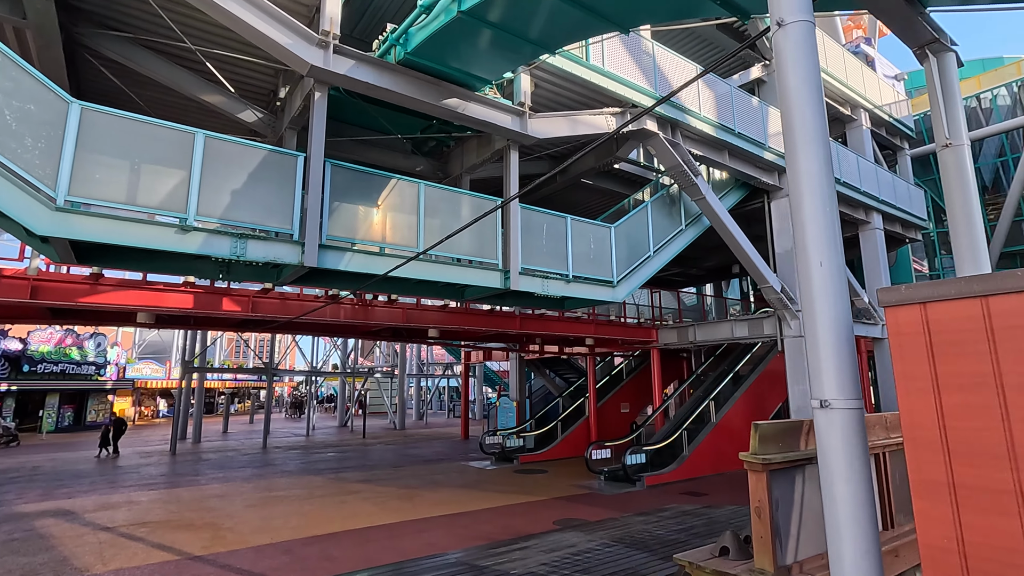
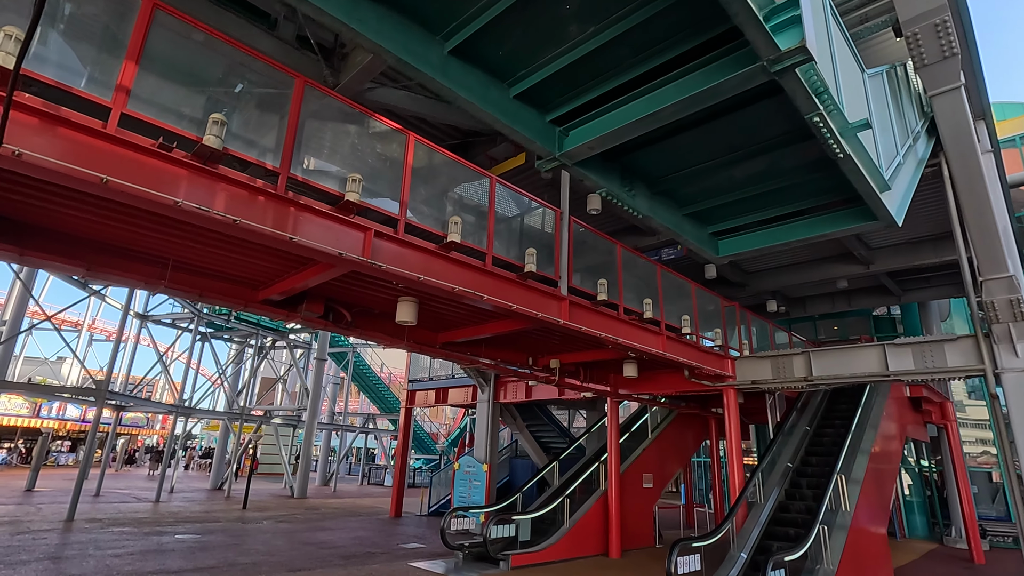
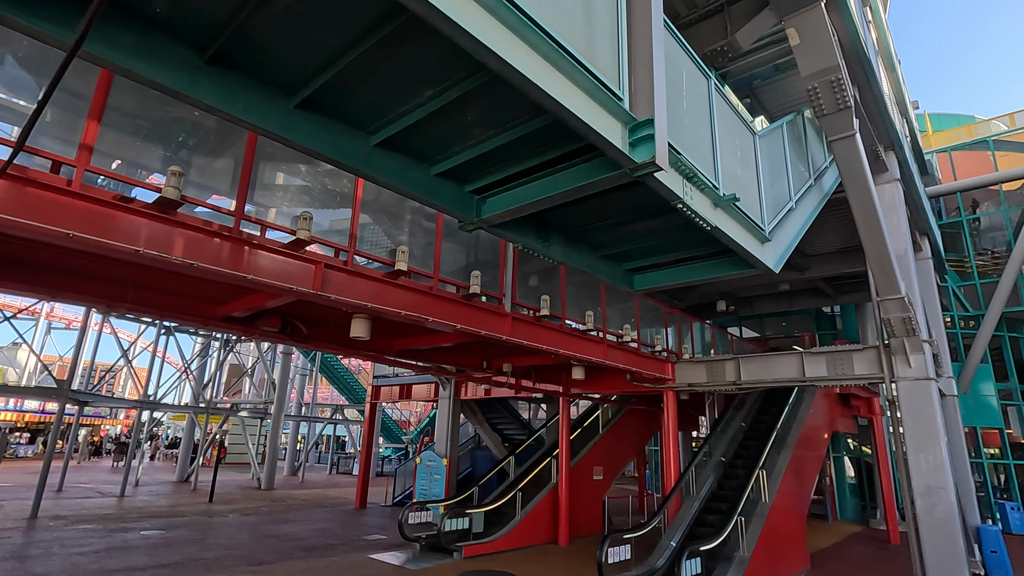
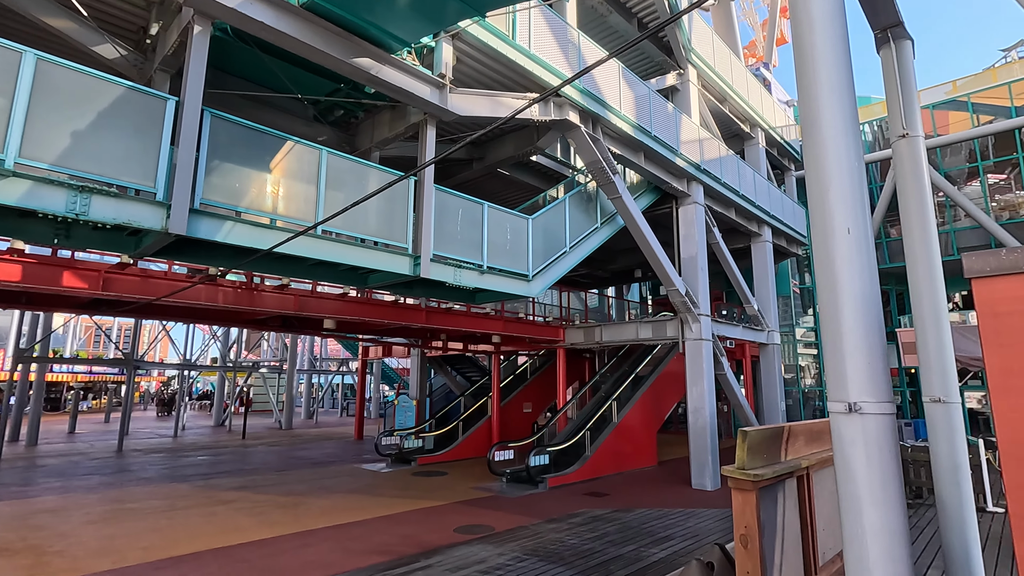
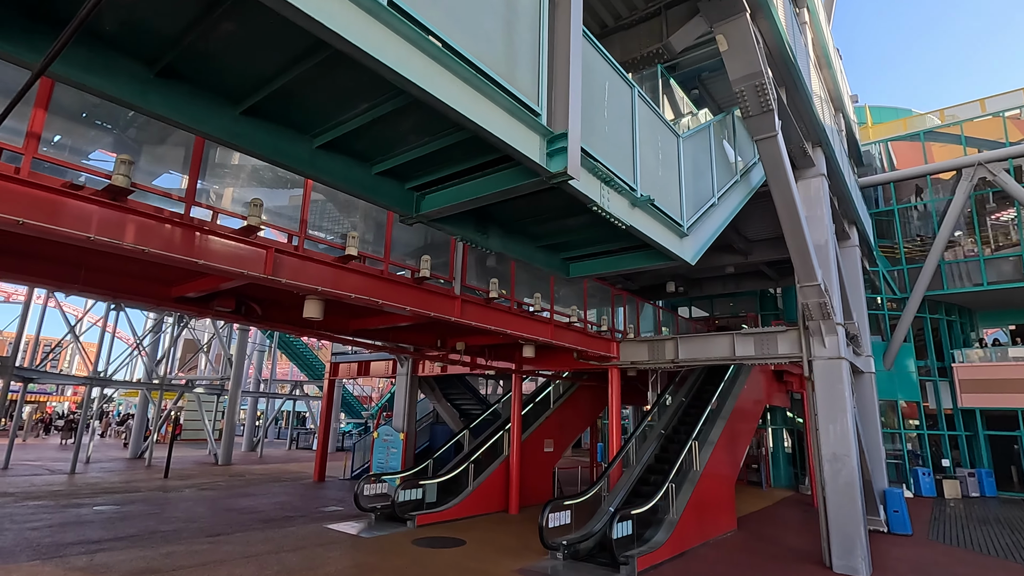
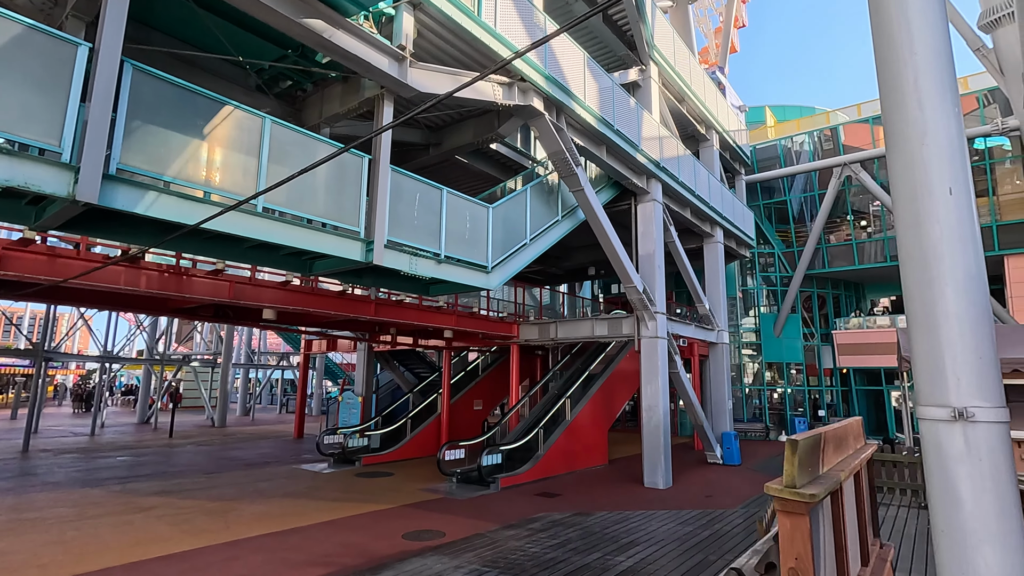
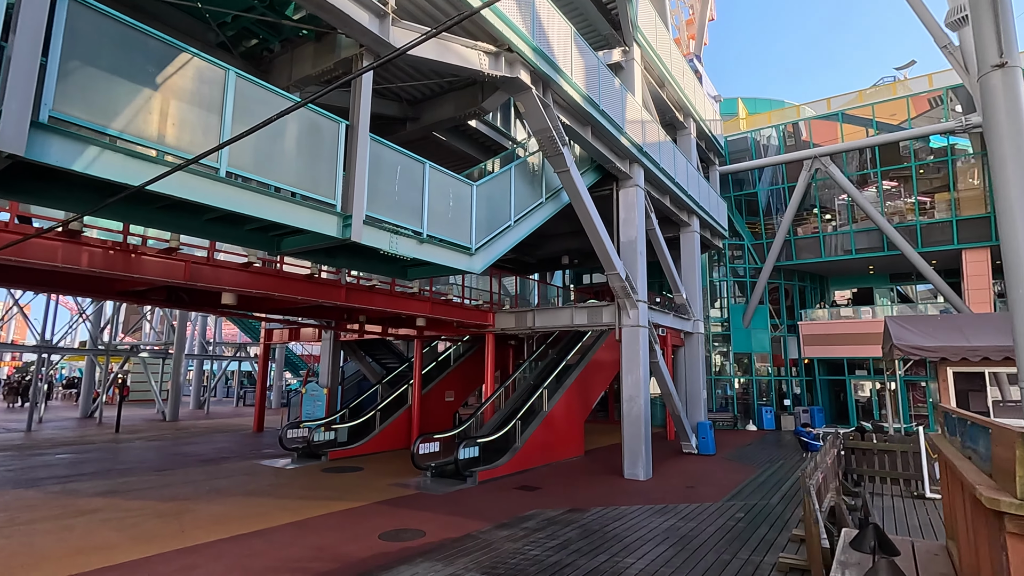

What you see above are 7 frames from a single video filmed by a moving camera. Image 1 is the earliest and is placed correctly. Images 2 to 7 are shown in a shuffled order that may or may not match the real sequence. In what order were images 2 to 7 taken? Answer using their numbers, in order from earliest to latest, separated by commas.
4, 6, 7, 5, 3, 2
